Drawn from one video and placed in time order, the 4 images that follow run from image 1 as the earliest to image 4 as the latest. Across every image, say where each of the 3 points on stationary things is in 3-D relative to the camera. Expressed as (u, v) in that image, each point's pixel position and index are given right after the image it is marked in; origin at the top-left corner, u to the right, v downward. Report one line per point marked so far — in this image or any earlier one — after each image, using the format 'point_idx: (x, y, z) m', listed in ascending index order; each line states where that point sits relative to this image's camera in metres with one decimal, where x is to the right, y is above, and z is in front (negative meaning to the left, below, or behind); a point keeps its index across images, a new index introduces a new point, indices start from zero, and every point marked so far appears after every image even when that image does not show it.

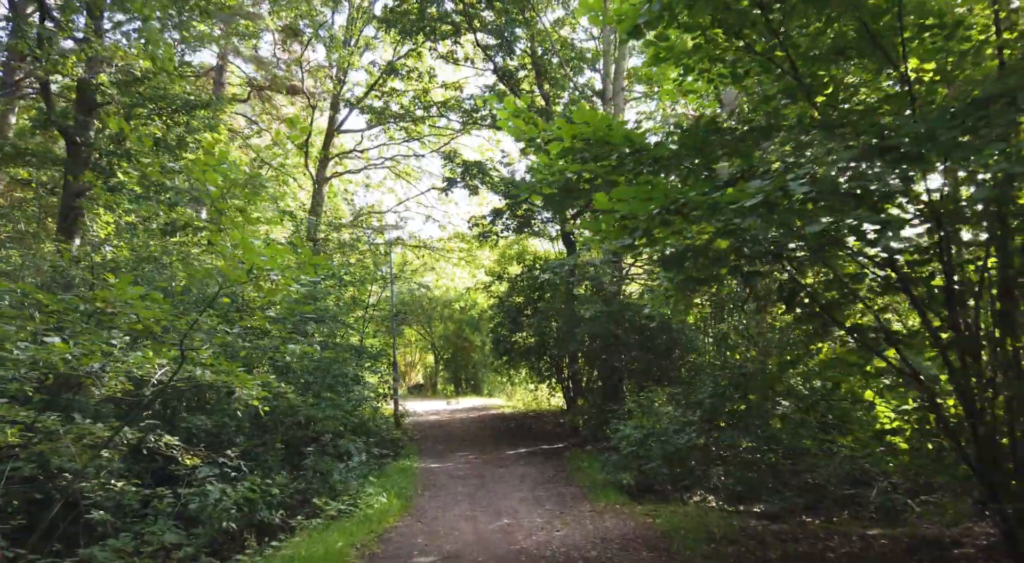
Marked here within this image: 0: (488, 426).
0: (-0.6, -3.5, +18.3) m
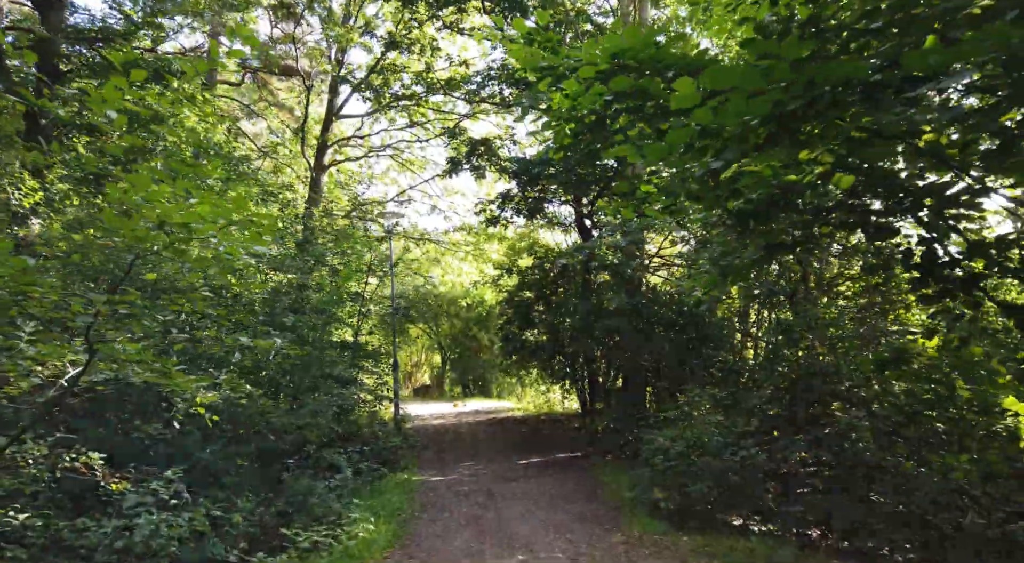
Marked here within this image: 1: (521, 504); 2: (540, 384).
0: (-0.3, -3.3, +16.9) m
1: (+0.1, -2.7, +9.3) m
2: (+0.7, -2.7, +19.8) m
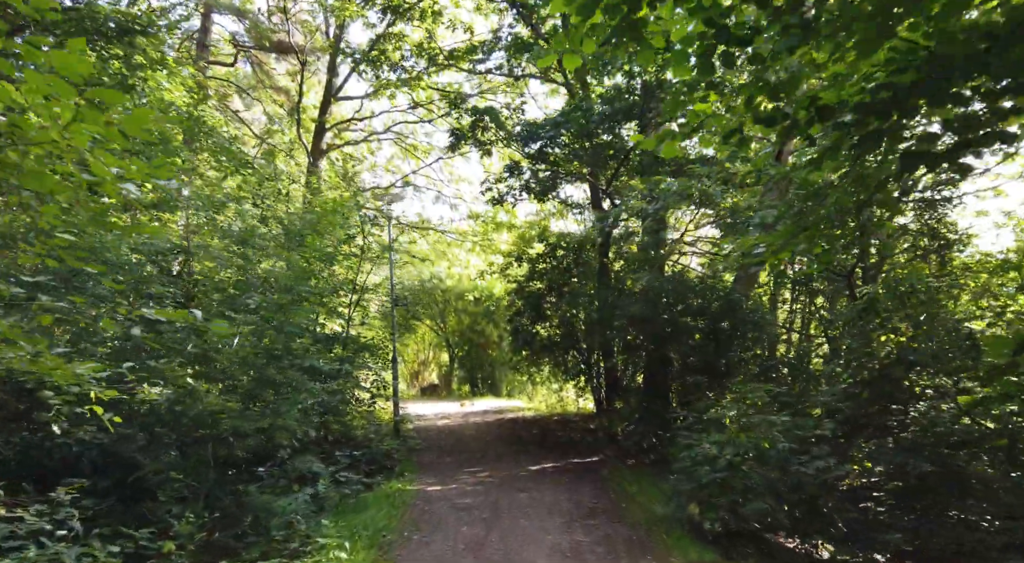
0: (-0.1, -3.1, +15.5) m
1: (+0.2, -2.5, +7.9) m
2: (+1.0, -2.5, +18.5) m
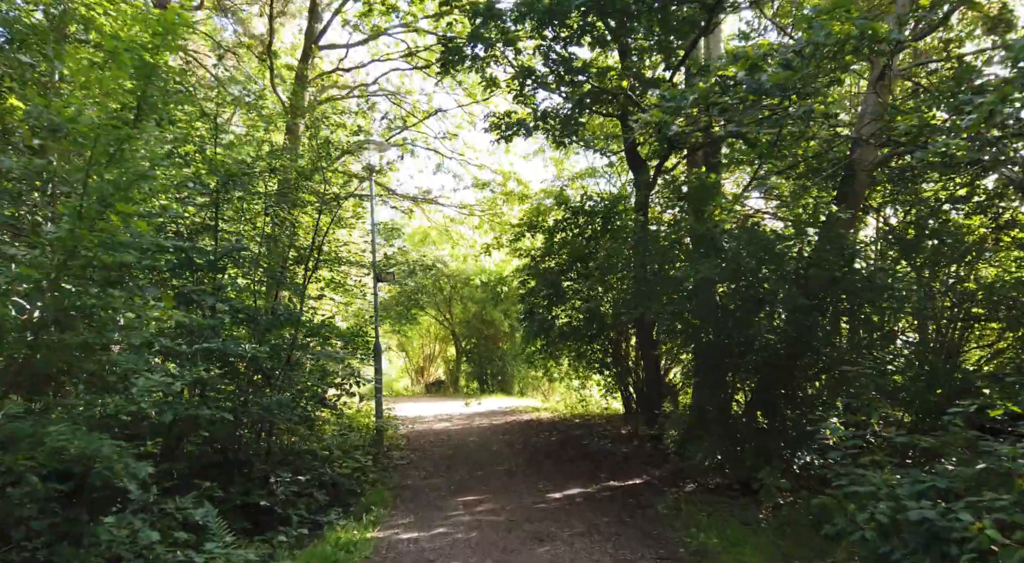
0: (+0.1, -2.6, +12.5) m
1: (+0.3, -2.0, +4.9) m
2: (+1.2, -2.0, +15.5) m
